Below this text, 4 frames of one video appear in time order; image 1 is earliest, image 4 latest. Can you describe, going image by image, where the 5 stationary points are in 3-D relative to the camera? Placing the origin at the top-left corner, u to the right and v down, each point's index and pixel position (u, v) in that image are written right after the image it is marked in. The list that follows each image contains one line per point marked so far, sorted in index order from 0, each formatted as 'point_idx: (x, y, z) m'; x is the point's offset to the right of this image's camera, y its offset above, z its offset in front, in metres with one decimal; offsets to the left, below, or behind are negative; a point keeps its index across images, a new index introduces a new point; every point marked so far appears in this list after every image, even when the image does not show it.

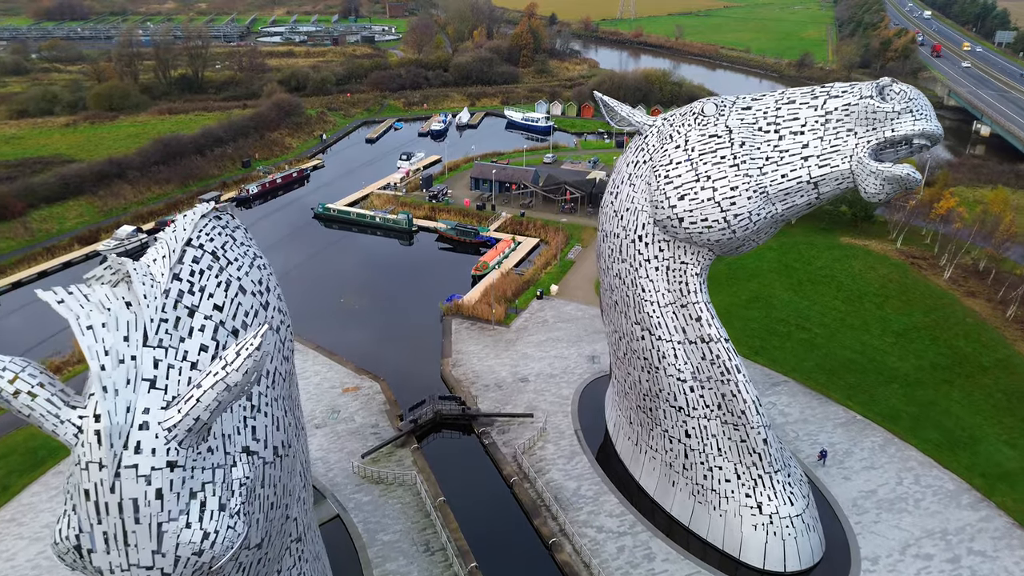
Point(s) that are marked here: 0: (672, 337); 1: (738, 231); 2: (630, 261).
0: (+3.5, -1.1, +14.4) m
1: (+4.6, +1.1, +13.3) m
2: (+2.6, +0.6, +14.6) m
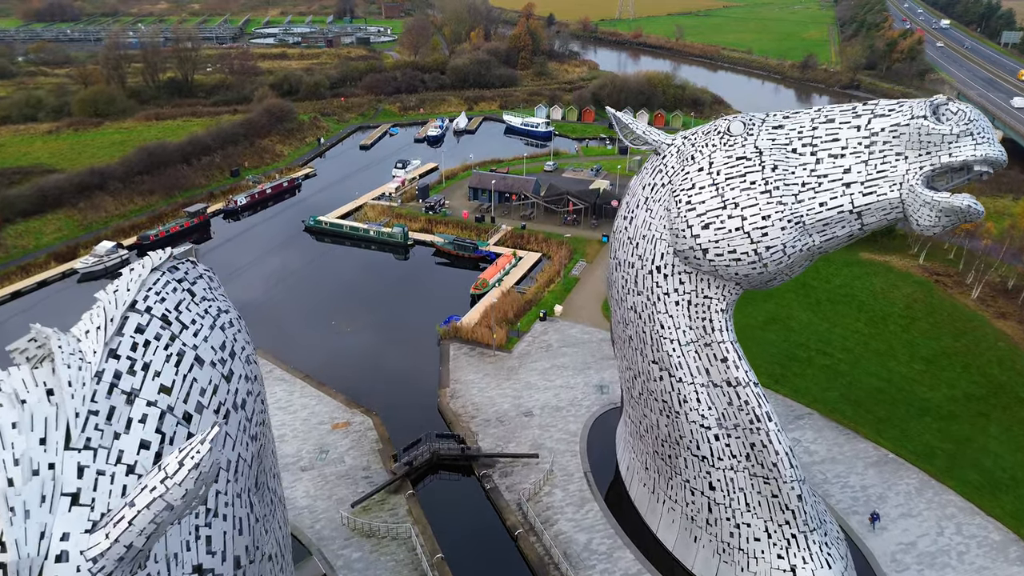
0: (+3.6, -1.8, +13.0) m
1: (+4.7, +0.4, +11.9) m
2: (+2.7, -0.1, +13.2) m
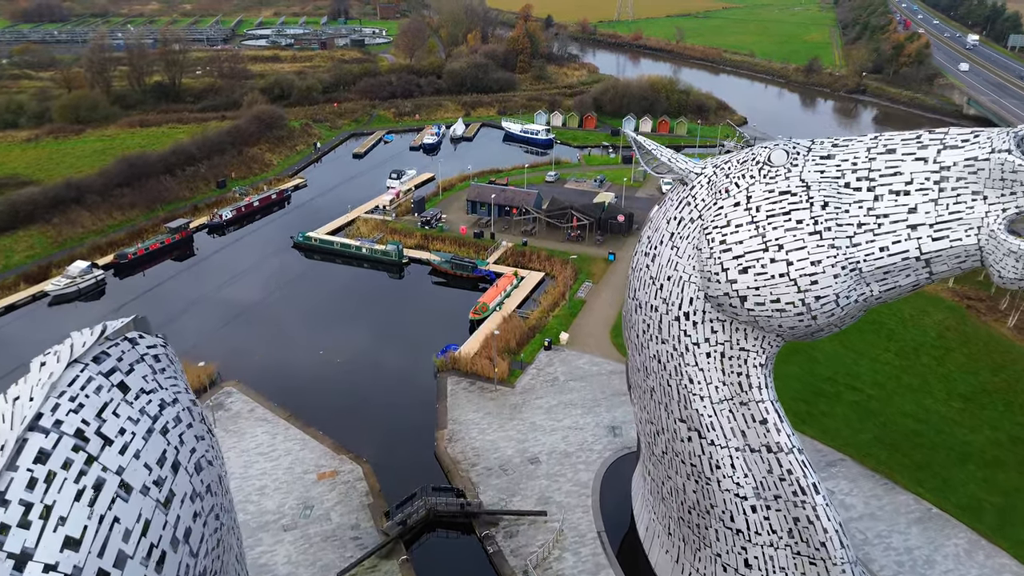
0: (+3.7, -2.7, +11.4) m
1: (+4.8, -0.5, +10.3) m
2: (+2.8, -1.0, +11.6) m
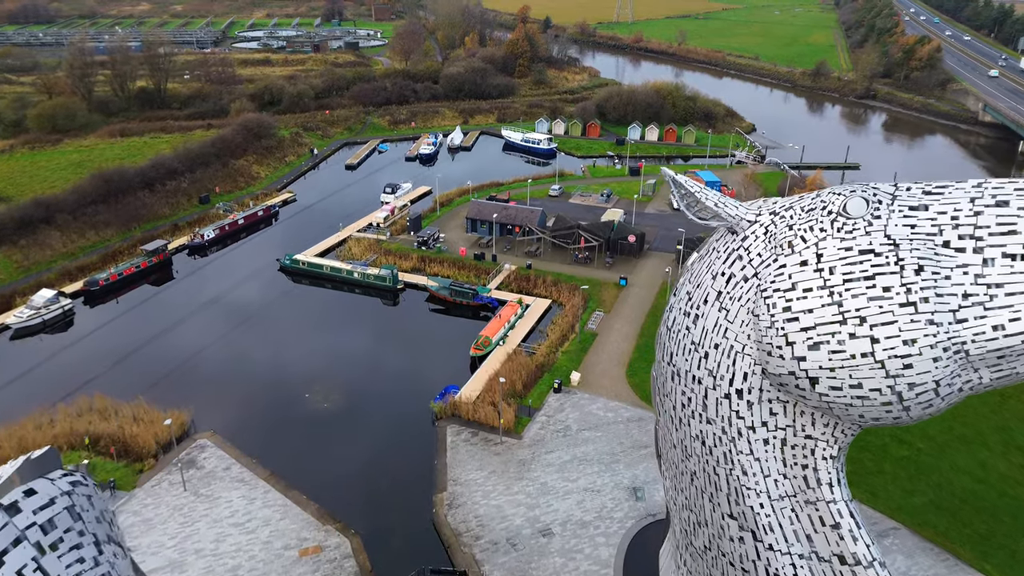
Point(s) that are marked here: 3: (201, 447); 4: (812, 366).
0: (+4.0, -3.7, +9.4) m
1: (+5.1, -1.5, +8.3) m
2: (+3.1, -2.0, +9.6) m
3: (-8.1, -4.1, +17.3) m
4: (+3.9, -1.0, +8.5) m
